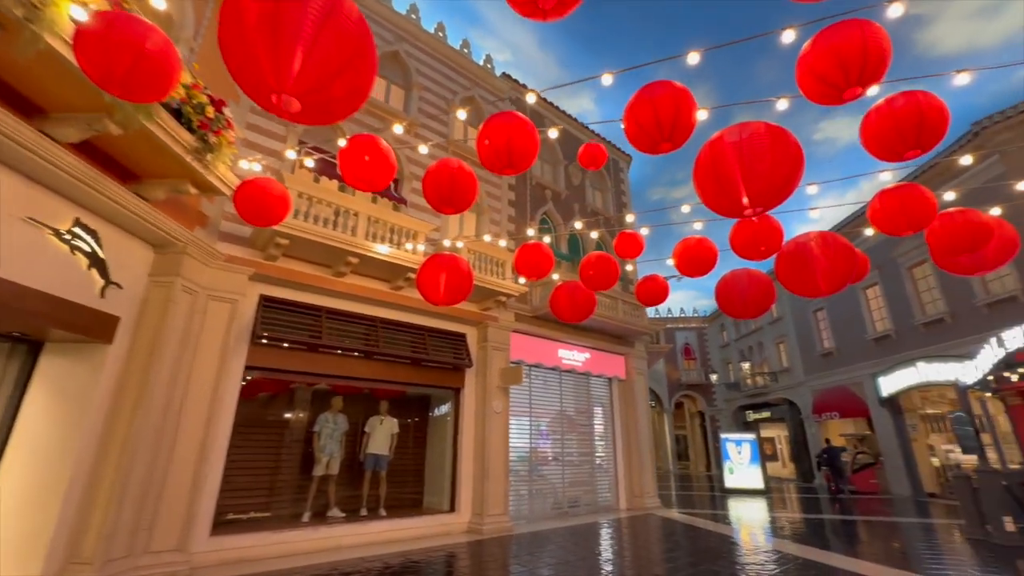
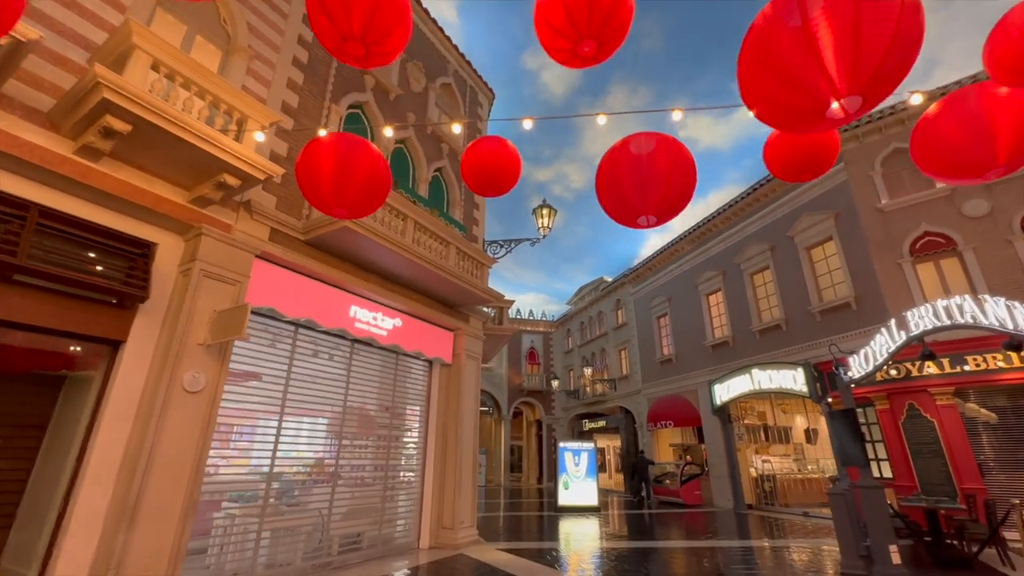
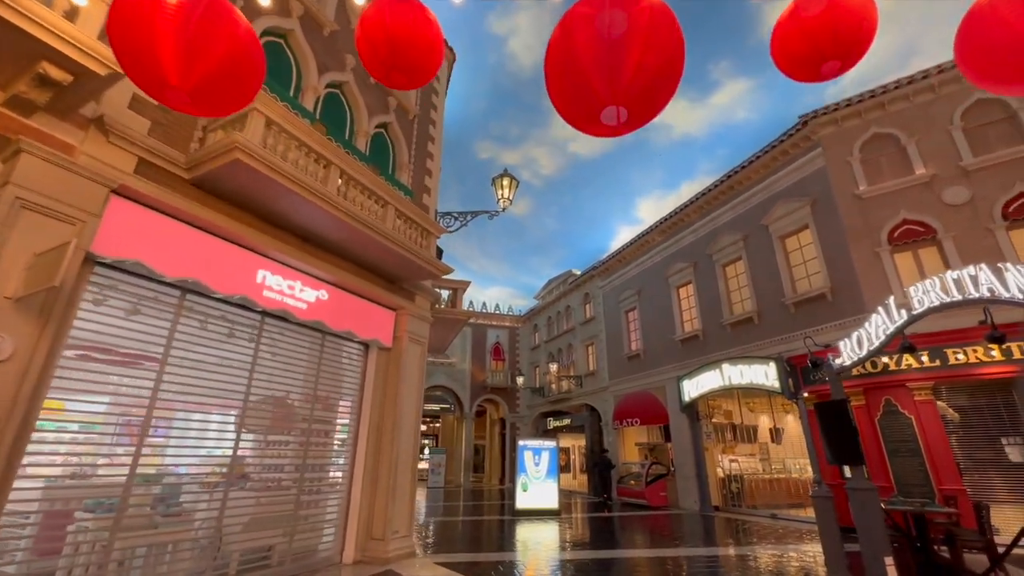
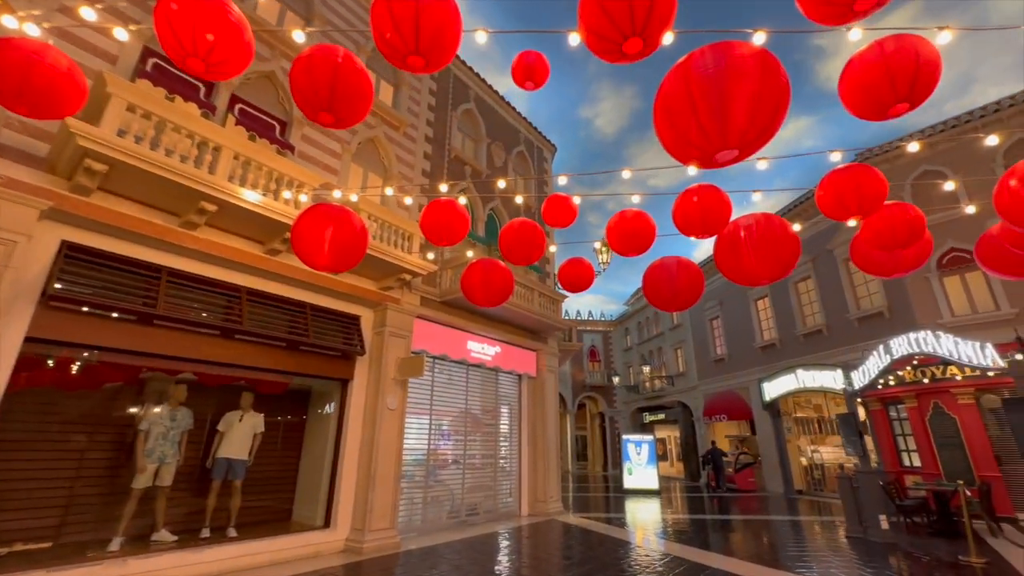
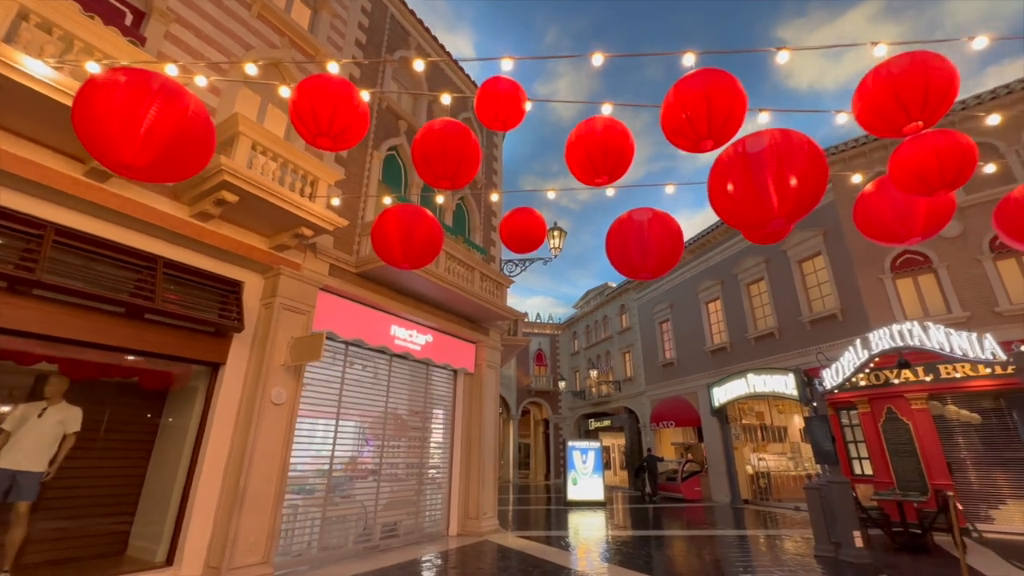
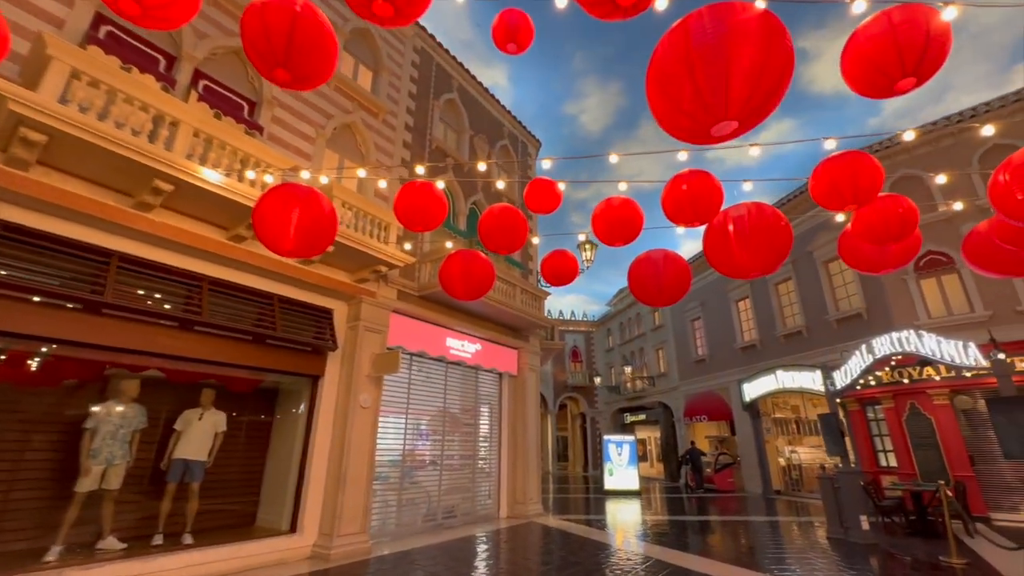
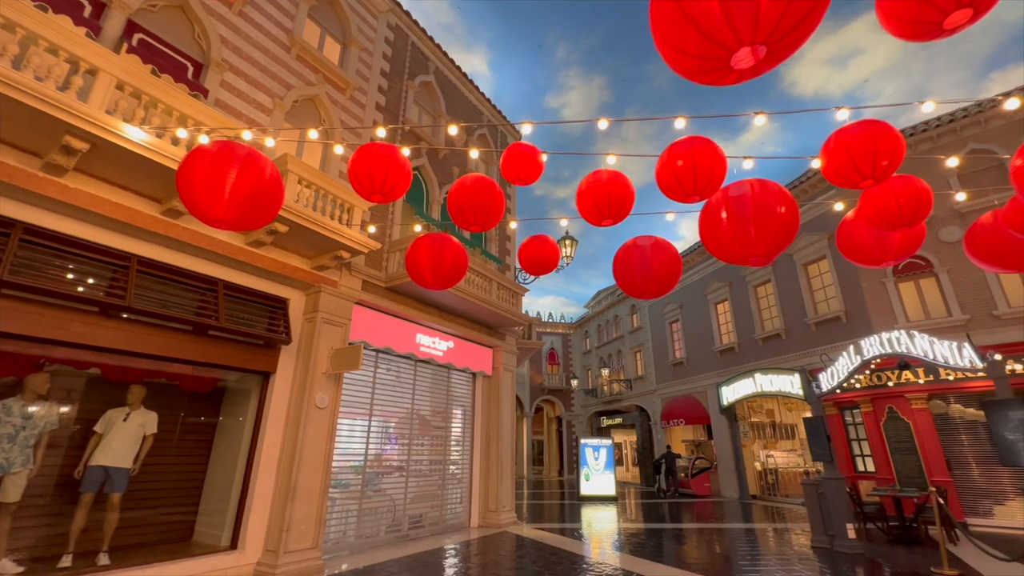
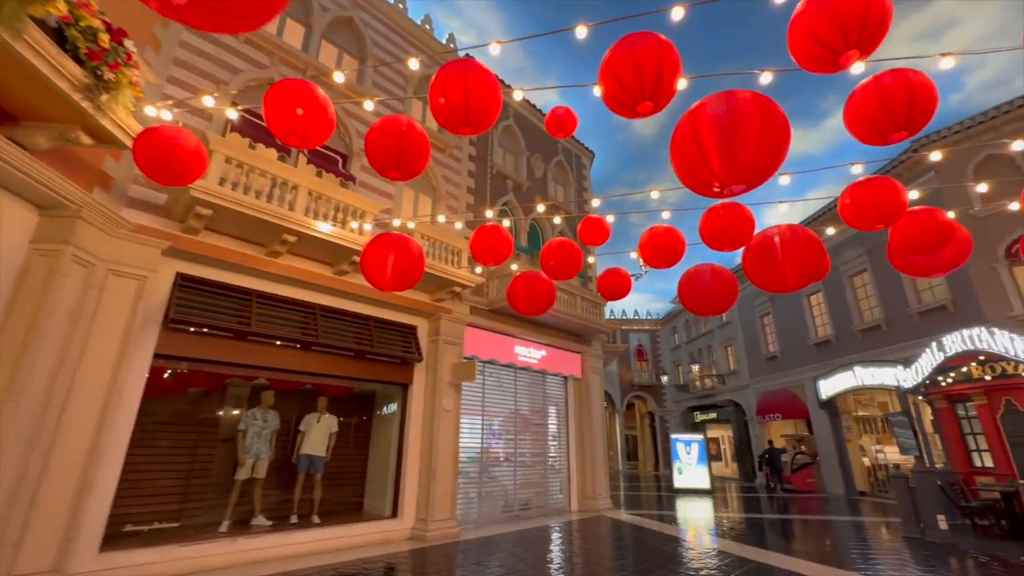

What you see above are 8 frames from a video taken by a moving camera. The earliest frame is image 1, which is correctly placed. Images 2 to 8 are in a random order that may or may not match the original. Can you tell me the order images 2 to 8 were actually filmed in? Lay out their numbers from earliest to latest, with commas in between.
8, 4, 6, 7, 5, 2, 3
